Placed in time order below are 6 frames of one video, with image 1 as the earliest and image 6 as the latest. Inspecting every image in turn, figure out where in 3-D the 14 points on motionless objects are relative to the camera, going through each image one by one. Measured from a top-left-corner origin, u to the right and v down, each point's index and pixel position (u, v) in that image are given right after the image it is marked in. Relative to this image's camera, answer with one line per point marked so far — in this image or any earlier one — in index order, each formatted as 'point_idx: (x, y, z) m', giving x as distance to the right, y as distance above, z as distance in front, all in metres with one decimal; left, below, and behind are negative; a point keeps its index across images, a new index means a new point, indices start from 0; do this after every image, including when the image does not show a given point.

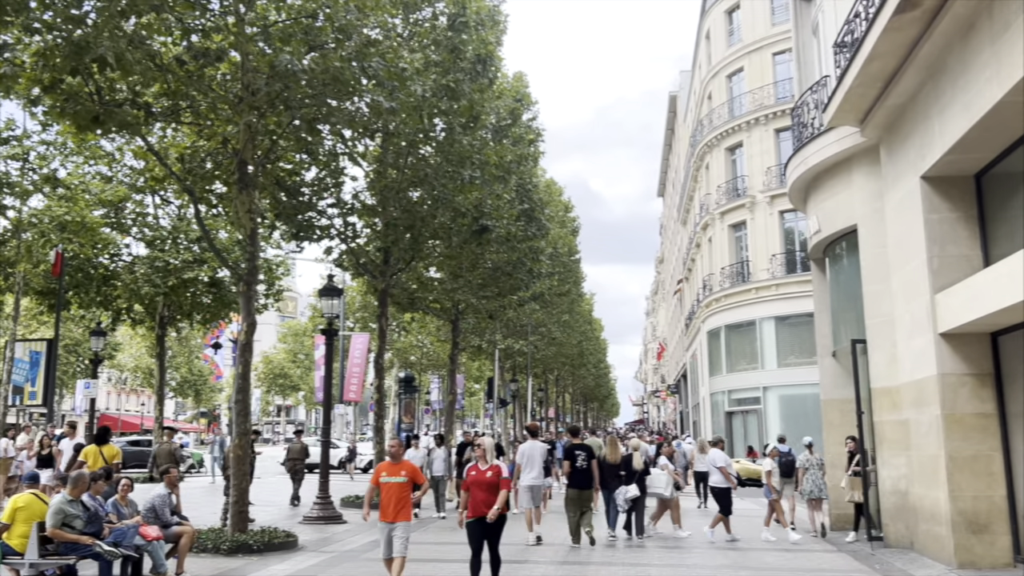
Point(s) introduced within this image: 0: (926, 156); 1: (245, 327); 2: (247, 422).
0: (+5.3, +1.7, +10.9) m
1: (-4.0, -0.6, +12.9) m
2: (-3.9, -2.0, +12.6) m
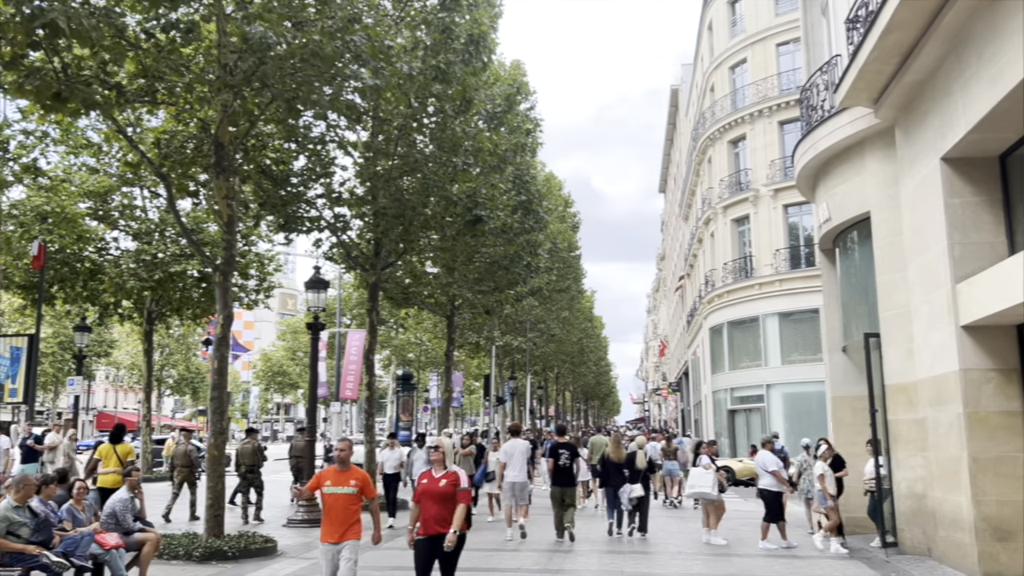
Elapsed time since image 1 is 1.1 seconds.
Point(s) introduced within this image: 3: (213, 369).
0: (+5.2, +1.8, +10.2) m
1: (-4.1, -0.5, +12.2) m
2: (-4.0, -1.8, +11.9) m
3: (-4.2, -1.1, +11.9) m
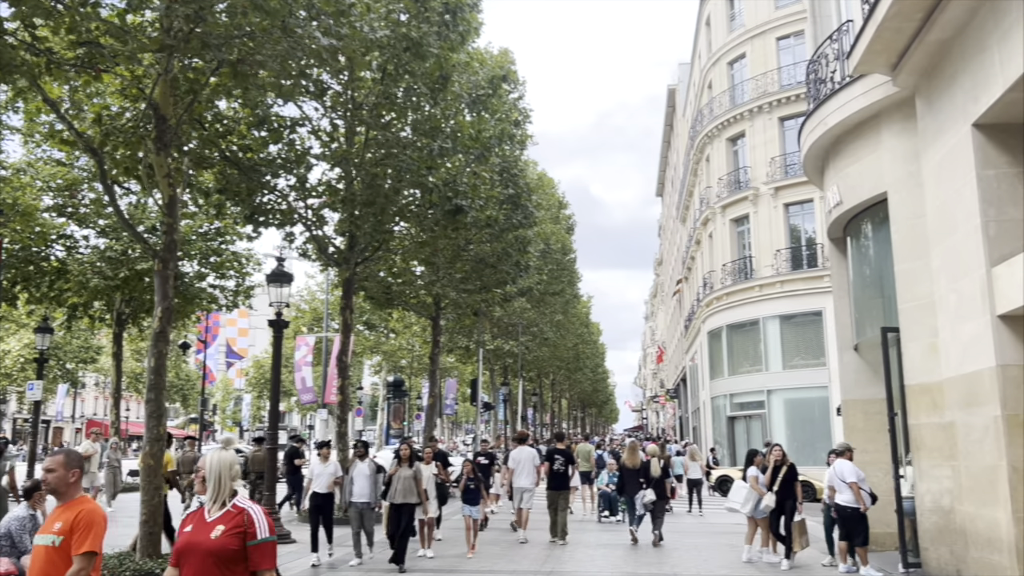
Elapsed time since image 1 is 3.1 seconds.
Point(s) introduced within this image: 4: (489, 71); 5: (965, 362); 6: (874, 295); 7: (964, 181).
0: (+4.8, +2.0, +8.9) m
1: (-4.4, -0.3, +10.8) m
2: (-4.3, -1.7, +10.5) m
3: (-4.5, -1.0, +10.6) m
4: (-0.5, +5.0, +19.8) m
5: (+5.0, -0.8, +9.4) m
6: (+5.2, -0.1, +12.4) m
7: (+4.9, +1.2, +9.3) m
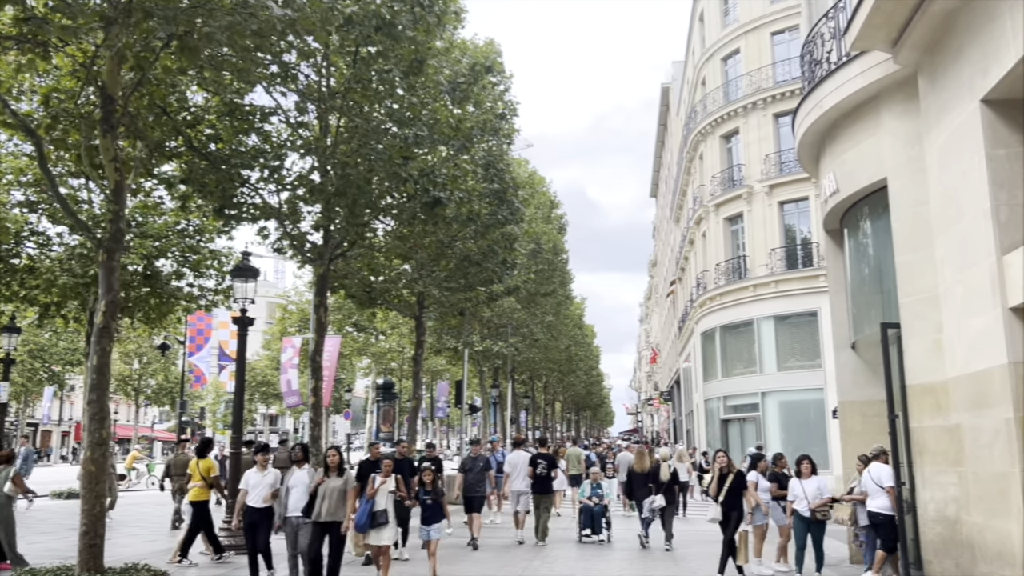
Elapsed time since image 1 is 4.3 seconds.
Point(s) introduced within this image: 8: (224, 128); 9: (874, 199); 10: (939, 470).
0: (+4.5, +2.1, +8.1) m
1: (-4.8, -0.2, +10.0) m
2: (-4.6, -1.6, +9.7) m
3: (-4.8, -0.9, +9.8) m
4: (-0.9, +5.1, +19.1) m
5: (+4.6, -0.7, +8.6) m
6: (+4.9, 0.0, +11.6) m
7: (+4.6, +1.2, +8.5) m
8: (-5.6, +3.1, +16.6) m
9: (+4.8, +1.2, +11.4) m
10: (+4.7, -2.0, +9.4) m
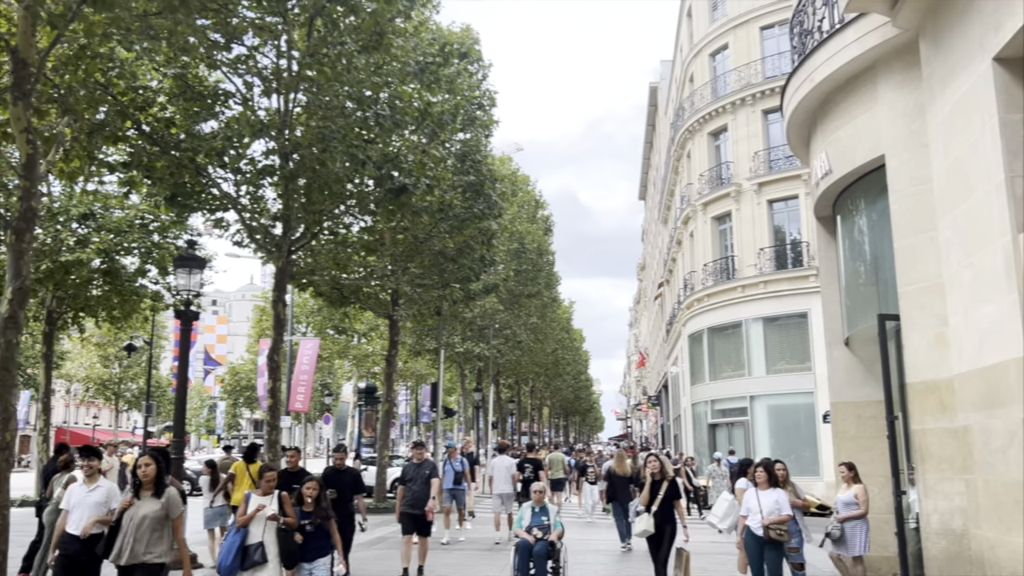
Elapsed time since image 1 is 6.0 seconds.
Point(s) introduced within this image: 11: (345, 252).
0: (+4.1, +2.2, +7.2) m
1: (-5.2, -0.1, +9.0) m
2: (-5.1, -1.4, +8.6) m
3: (-5.3, -0.7, +8.7) m
4: (-1.4, +5.2, +18.1) m
5: (+4.2, -0.6, +7.6) m
6: (+4.4, +0.1, +10.7) m
7: (+4.2, +1.4, +7.6) m
8: (-6.1, +3.2, +15.5) m
9: (+4.3, +1.3, +10.4) m
10: (+4.3, -1.9, +8.4) m
11: (-3.7, +0.8, +18.8) m
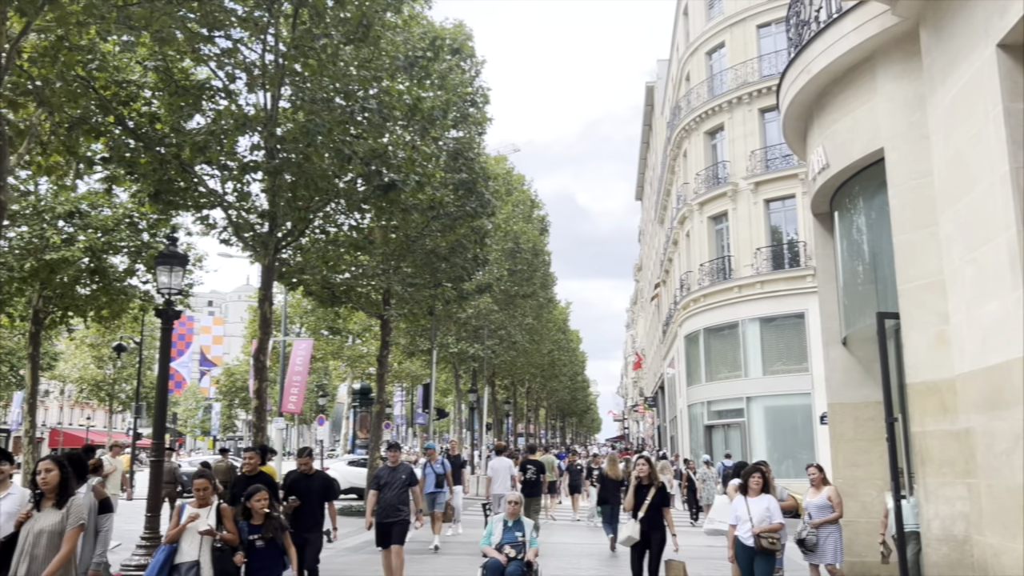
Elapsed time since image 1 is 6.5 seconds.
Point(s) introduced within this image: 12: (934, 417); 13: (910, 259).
0: (+4.0, +2.2, +6.9) m
1: (-5.3, 0.0, +8.6) m
2: (-5.2, -1.4, +8.3) m
3: (-5.4, -0.7, +8.4) m
4: (-1.6, +5.2, +17.7) m
5: (+4.1, -0.5, +7.3) m
6: (+4.3, +0.1, +10.4) m
7: (+4.0, +1.4, +7.3) m
8: (-6.2, +3.2, +15.2) m
9: (+4.2, +1.3, +10.1) m
10: (+4.1, -1.8, +8.1) m
11: (-3.9, +0.8, +18.5) m
12: (+4.1, -1.2, +8.4) m
13: (+4.1, +0.3, +8.7) m
